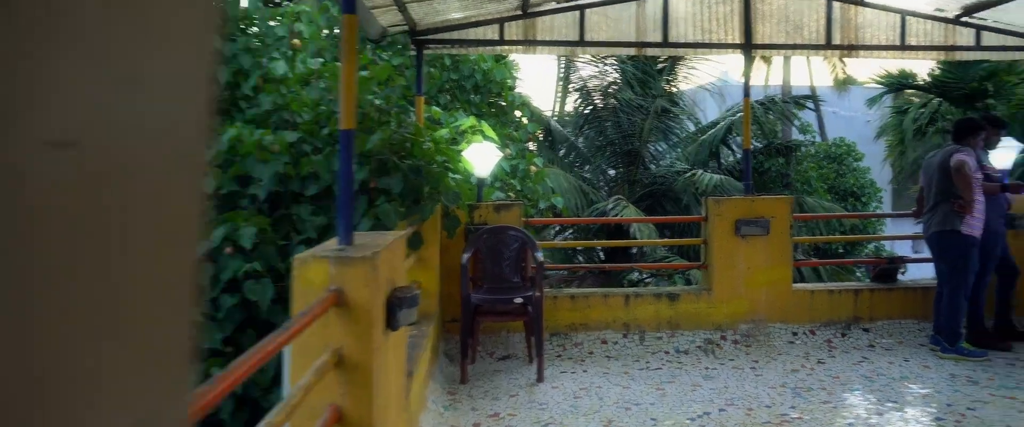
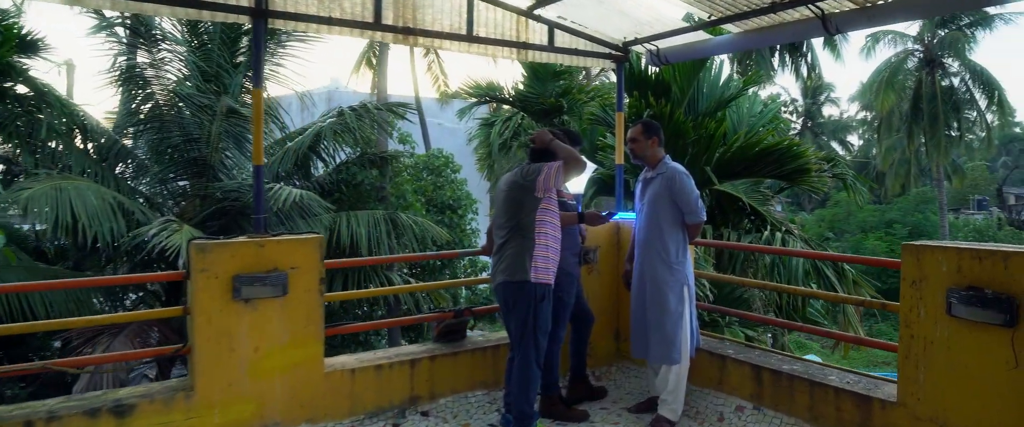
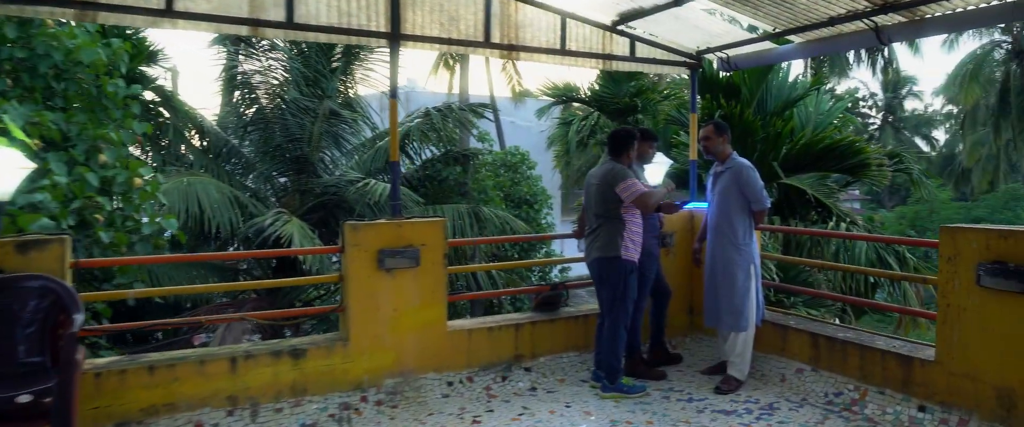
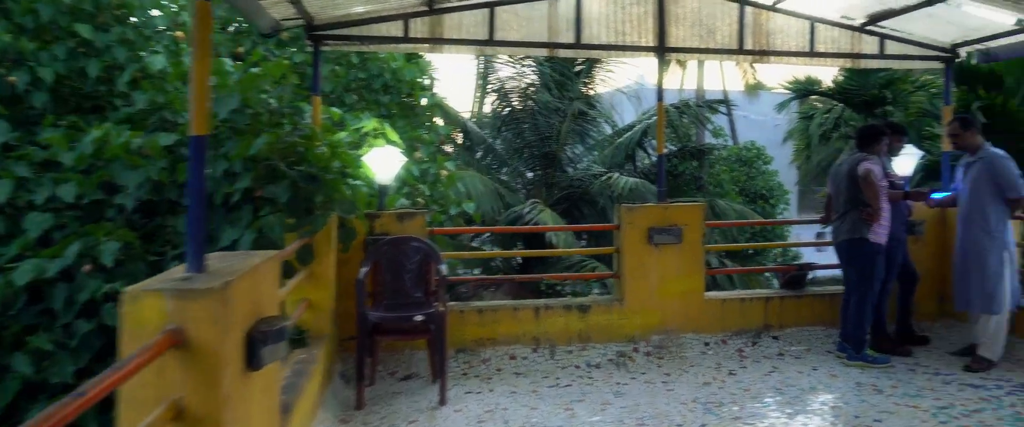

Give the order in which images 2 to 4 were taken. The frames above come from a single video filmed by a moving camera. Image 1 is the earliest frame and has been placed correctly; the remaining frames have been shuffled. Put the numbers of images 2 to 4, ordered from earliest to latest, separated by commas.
4, 3, 2
